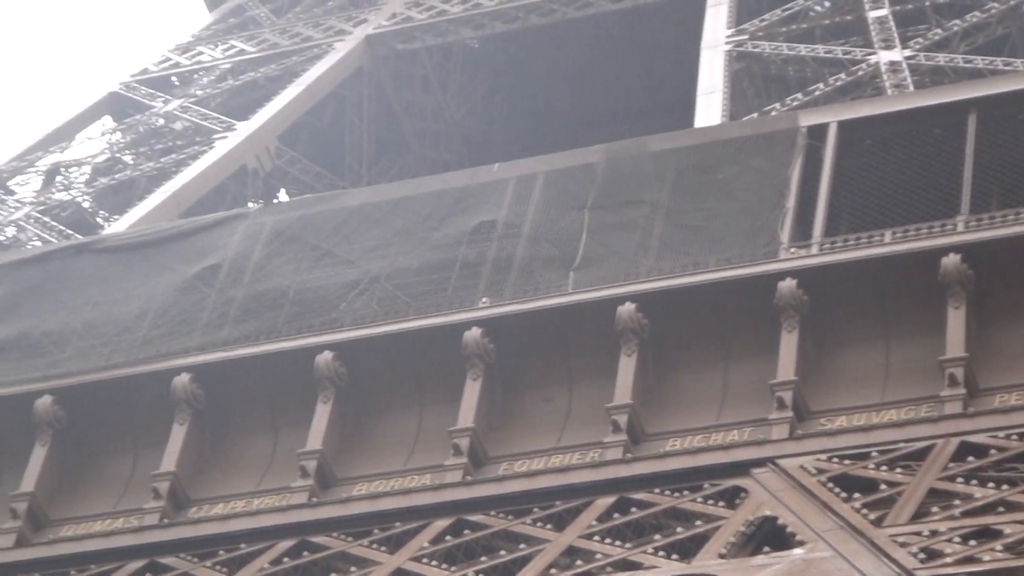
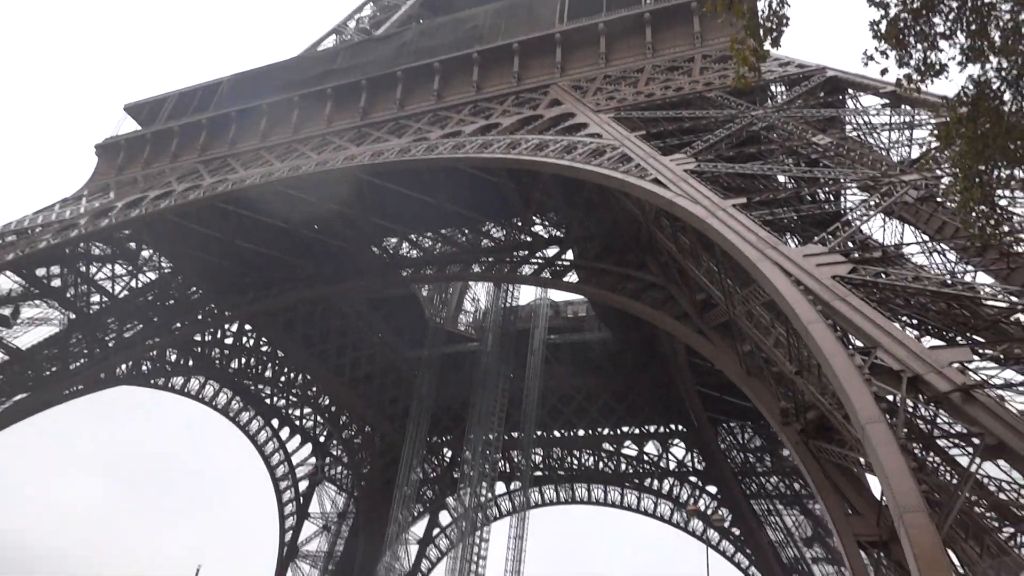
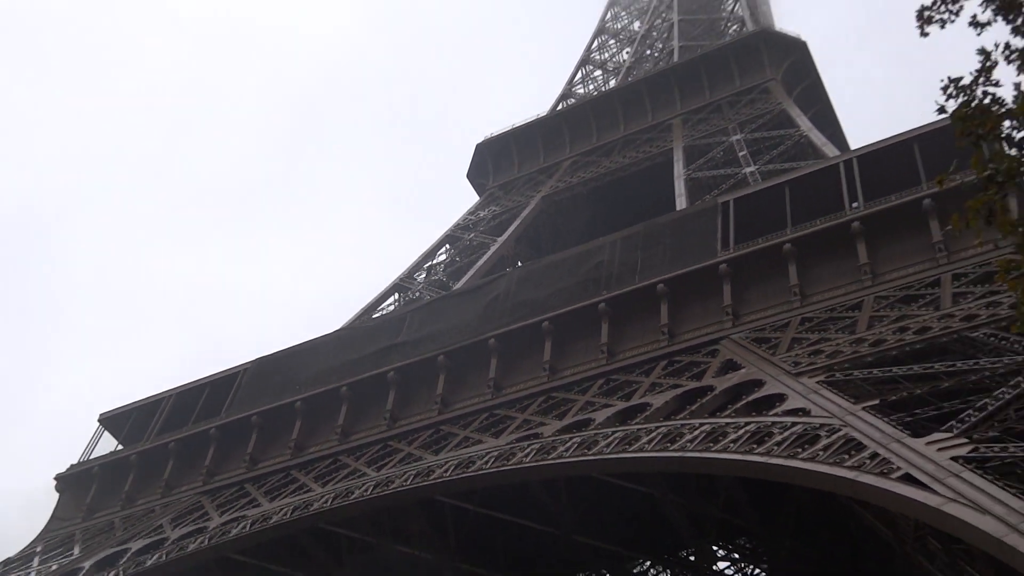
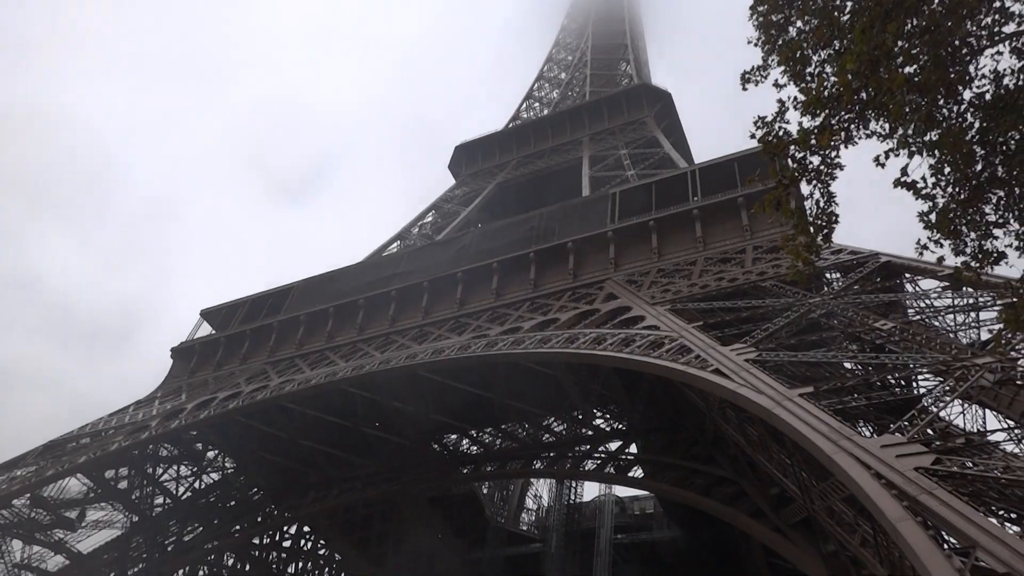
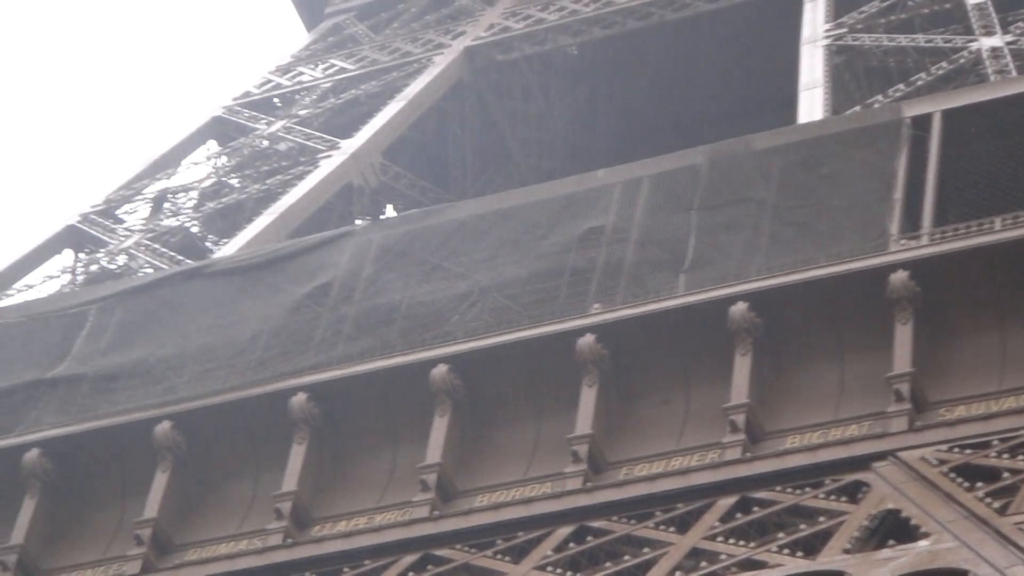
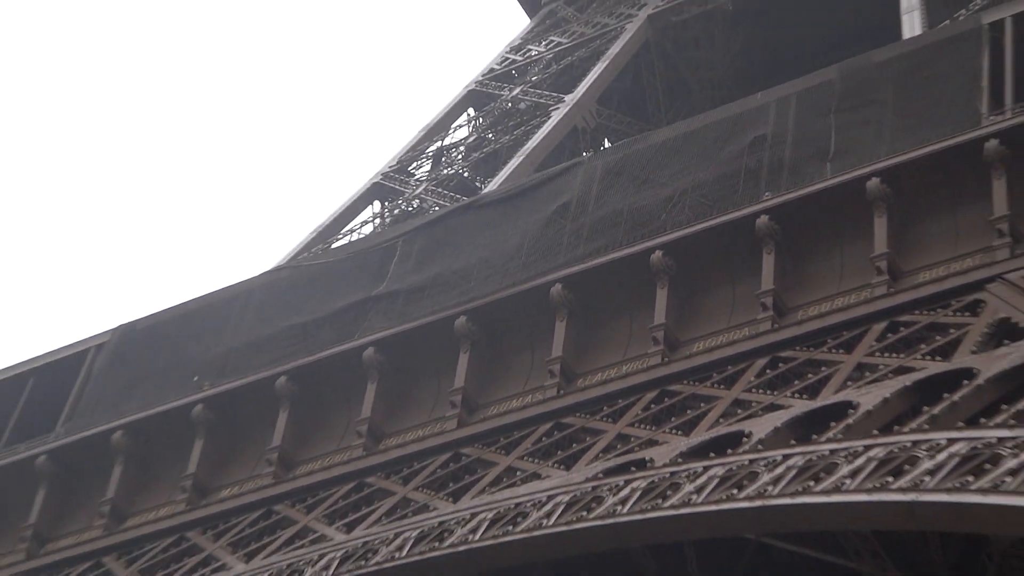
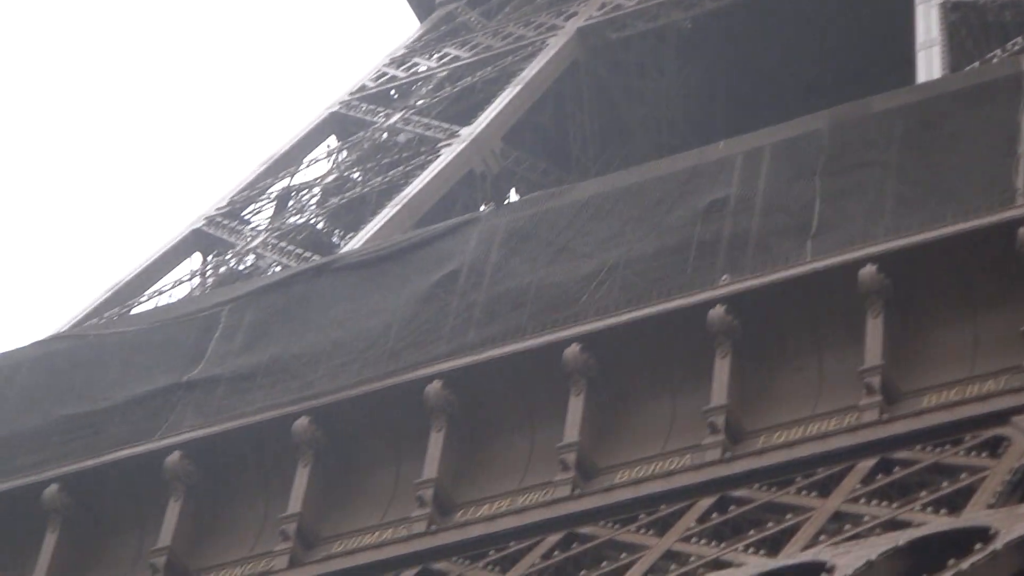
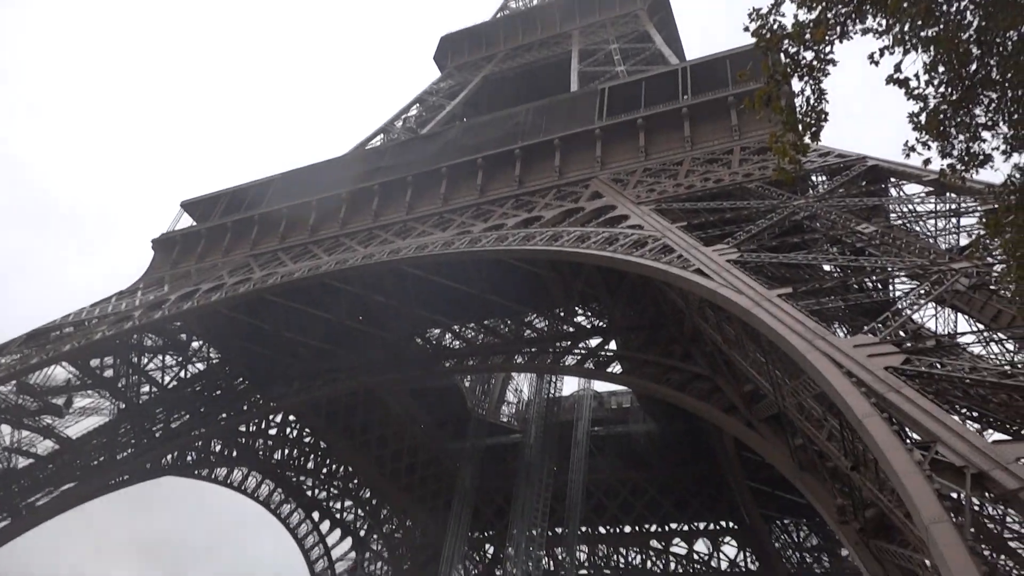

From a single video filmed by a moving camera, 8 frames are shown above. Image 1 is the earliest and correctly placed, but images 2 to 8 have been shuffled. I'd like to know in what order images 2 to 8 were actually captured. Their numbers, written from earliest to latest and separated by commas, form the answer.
5, 7, 6, 3, 4, 8, 2
